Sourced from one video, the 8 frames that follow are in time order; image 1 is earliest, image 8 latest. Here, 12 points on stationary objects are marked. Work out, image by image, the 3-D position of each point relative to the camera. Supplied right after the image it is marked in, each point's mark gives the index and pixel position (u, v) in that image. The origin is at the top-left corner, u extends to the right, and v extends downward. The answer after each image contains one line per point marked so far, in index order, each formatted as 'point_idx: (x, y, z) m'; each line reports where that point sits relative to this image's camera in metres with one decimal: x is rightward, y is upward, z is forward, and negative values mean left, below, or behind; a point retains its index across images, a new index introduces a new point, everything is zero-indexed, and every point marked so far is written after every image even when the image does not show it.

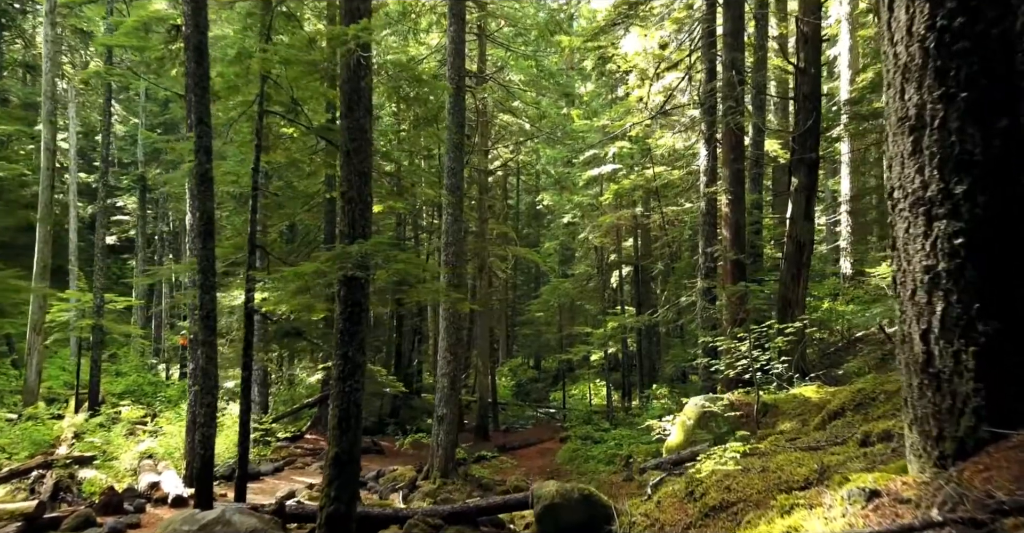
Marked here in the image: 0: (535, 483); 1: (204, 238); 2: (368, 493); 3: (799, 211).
0: (+0.5, -4.9, +19.4) m
1: (-3.7, +0.3, +10.2) m
2: (-2.9, -4.5, +16.7) m
3: (+4.7, +0.9, +13.9) m
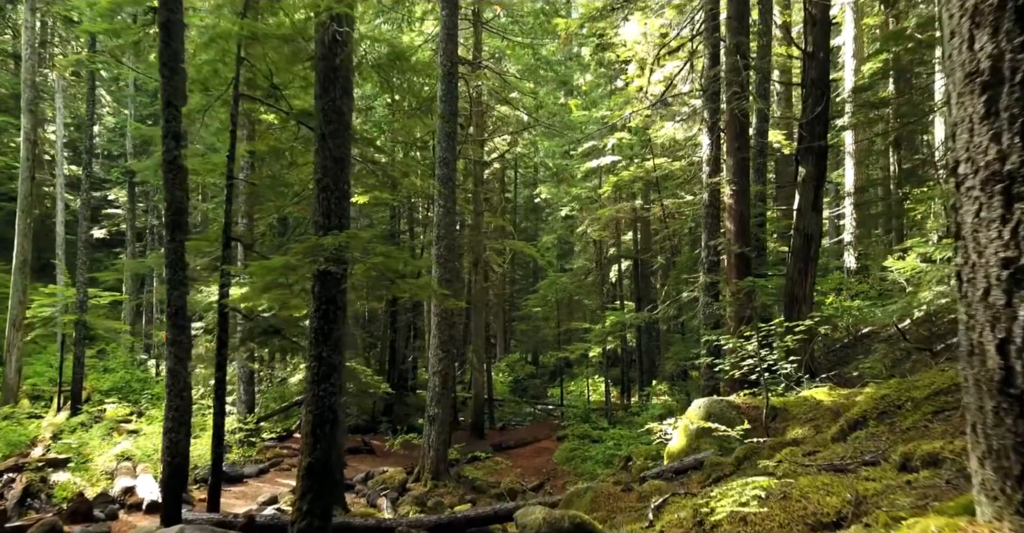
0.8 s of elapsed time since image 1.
0: (+0.4, -4.8, +18.8) m
1: (-3.8, +0.4, +9.5) m
2: (-3.0, -4.4, +16.1) m
3: (+4.6, +1.0, +13.2) m
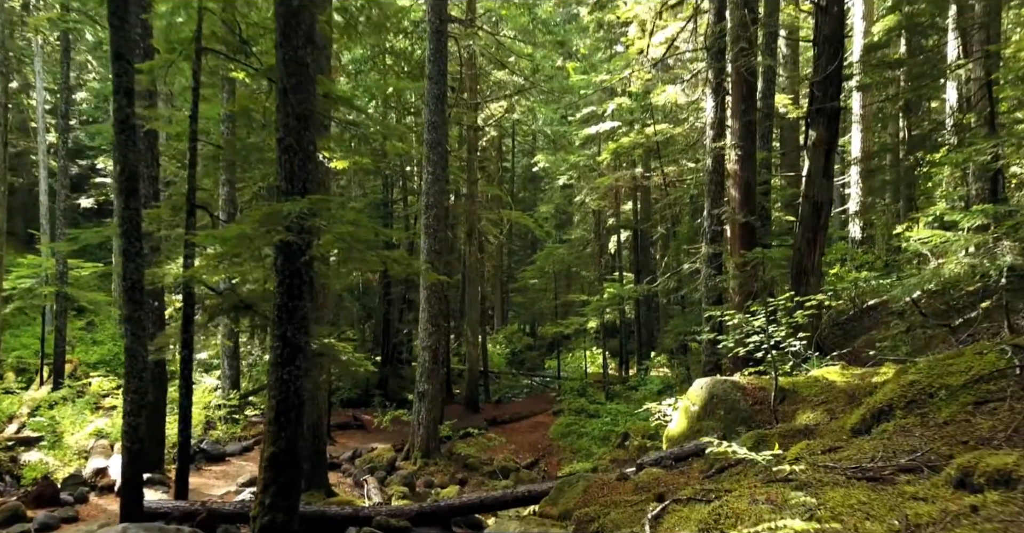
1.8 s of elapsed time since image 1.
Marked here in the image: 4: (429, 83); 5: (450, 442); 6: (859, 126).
0: (+0.3, -4.2, +18.2) m
1: (-3.9, +0.7, +8.7) m
2: (-3.1, -3.8, +15.5) m
3: (+4.4, +1.4, +12.4) m
4: (-1.6, +3.5, +16.0) m
5: (-1.3, -3.8, +18.7) m
6: (+8.1, +3.3, +19.8) m
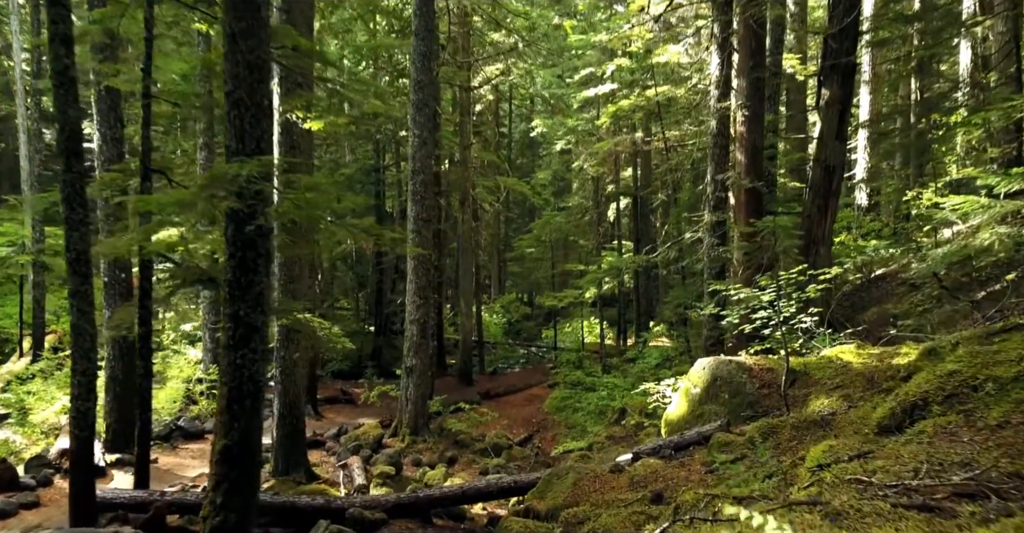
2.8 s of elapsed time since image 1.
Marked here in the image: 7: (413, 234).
0: (+0.1, -3.5, +17.5) m
1: (-4.1, +1.0, +7.8) m
2: (-3.3, -3.3, +14.8) m
3: (+4.3, +1.9, +11.5) m
4: (-1.7, +4.0, +15.1) m
5: (-1.5, -3.2, +18.0) m
6: (+7.9, +4.0, +18.9) m
7: (-1.8, +0.6, +15.4) m
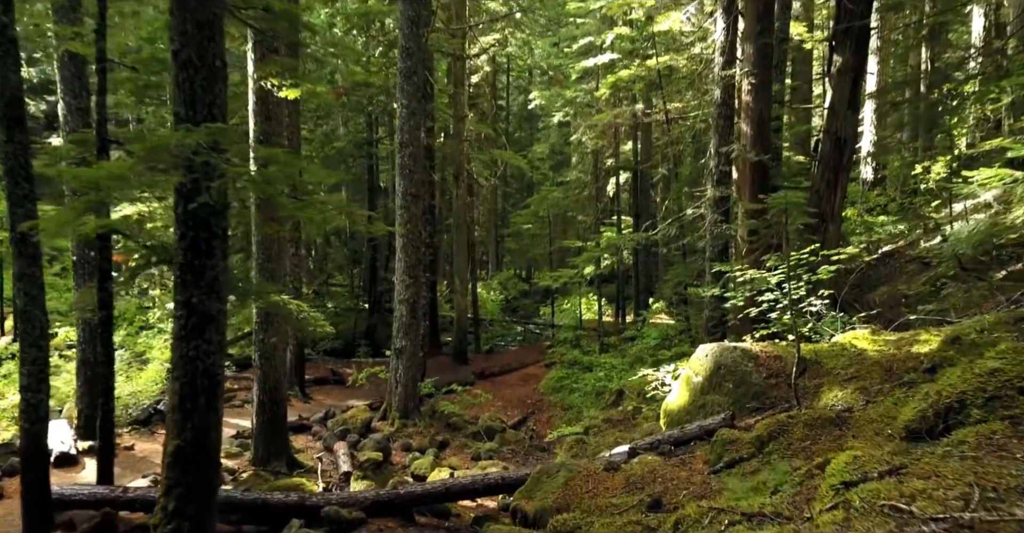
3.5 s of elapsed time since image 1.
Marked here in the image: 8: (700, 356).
0: (0.0, -3.1, +16.9) m
1: (-4.2, +1.2, +7.2) m
2: (-3.4, -2.9, +14.2) m
3: (+4.2, +2.1, +10.8) m
4: (-1.8, +4.4, +14.3) m
5: (-1.6, -2.7, +17.4) m
6: (+7.8, +4.5, +18.1) m
7: (-1.9, +1.0, +14.8) m
8: (+1.8, -0.9, +8.2) m
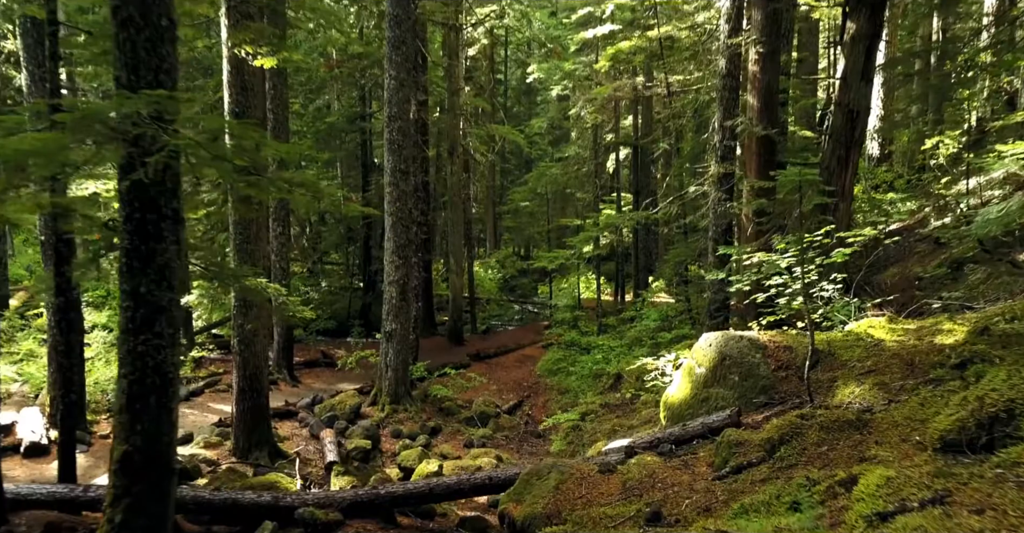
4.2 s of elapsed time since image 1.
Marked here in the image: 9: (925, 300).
0: (-0.1, -2.7, +16.4) m
1: (-4.3, +1.3, +6.5) m
2: (-3.5, -2.6, +13.7) m
3: (+4.1, +2.4, +10.1) m
4: (-1.9, +4.7, +13.6) m
5: (-1.7, -2.3, +16.9) m
6: (+7.7, +4.9, +17.4) m
7: (-2.0, +1.3, +14.1) m
8: (+1.7, -0.7, +7.6) m
9: (+4.3, -0.4, +8.9) m
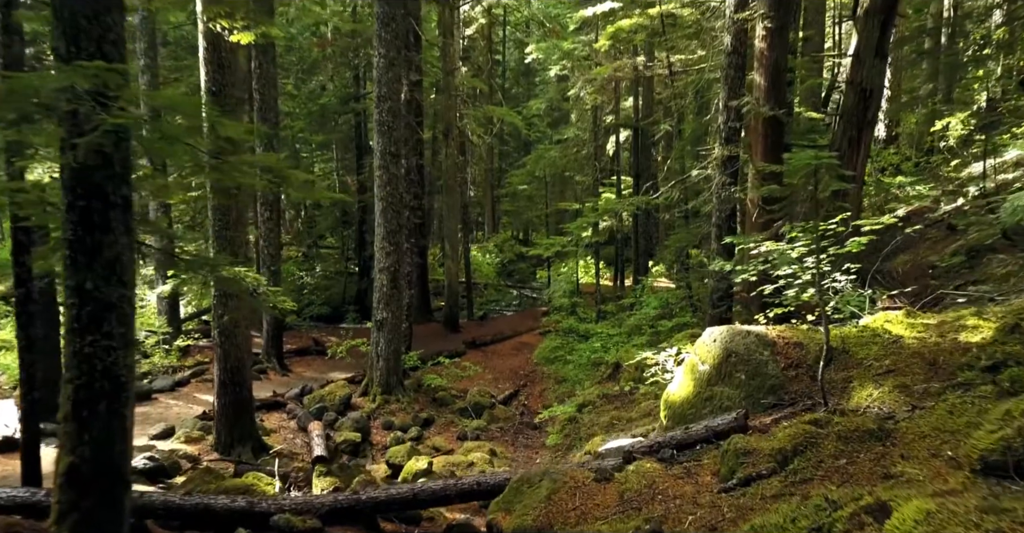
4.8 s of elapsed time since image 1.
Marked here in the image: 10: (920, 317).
0: (-0.1, -2.4, +16.0) m
1: (-4.4, +1.4, +6.0) m
2: (-3.6, -2.4, +13.2) m
3: (+4.0, +2.5, +9.6) m
4: (-2.0, +4.9, +13.0) m
5: (-1.8, -2.0, +16.4) m
6: (+7.7, +5.2, +16.8) m
7: (-2.1, +1.6, +13.6) m
8: (+1.6, -0.6, +7.1) m
9: (+4.3, -0.3, +8.4) m
10: (+3.2, -0.4, +6.7) m
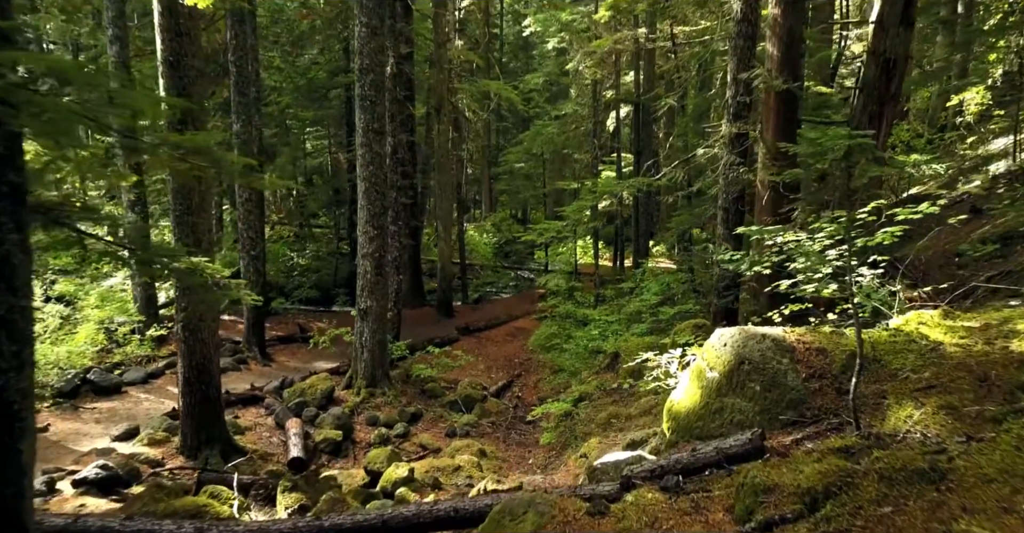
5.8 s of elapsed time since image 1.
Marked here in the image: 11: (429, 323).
0: (-0.3, -2.1, +15.2) m
1: (-4.5, +1.4, +5.1) m
2: (-3.7, -2.1, +12.5) m
3: (+3.9, +2.6, +8.7) m
4: (-2.1, +5.1, +12.0) m
5: (-1.9, -1.7, +15.6) m
6: (+7.5, +5.5, +15.8) m
7: (-2.2, +1.8, +12.7) m
8: (+1.5, -0.6, +6.3) m
9: (+4.1, -0.2, +7.5) m
10: (+3.1, -0.4, +5.9) m
11: (-1.9, -1.3, +19.8) m
